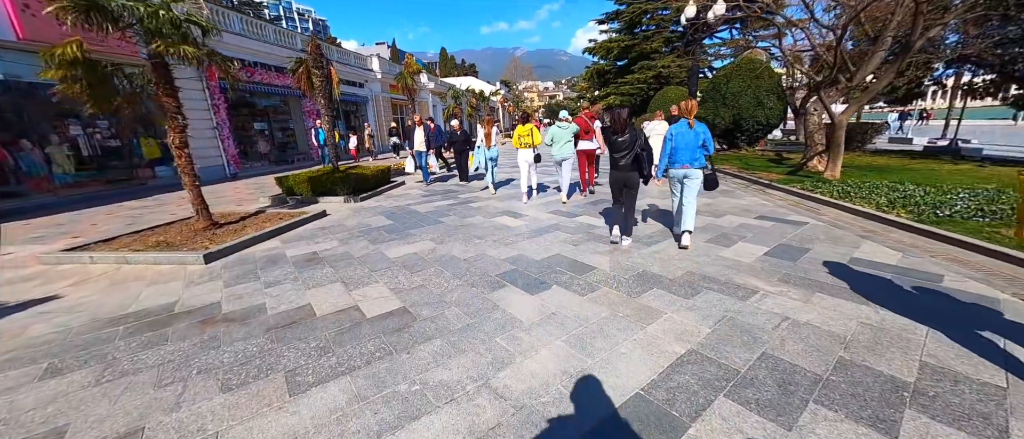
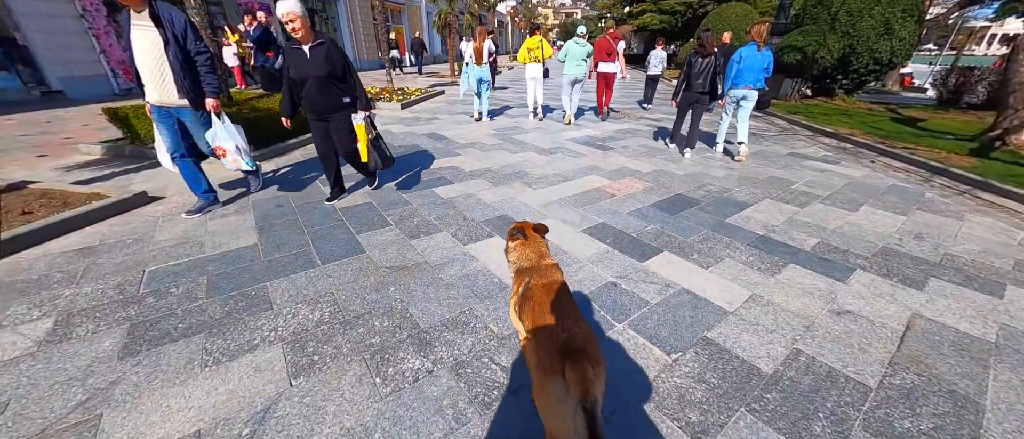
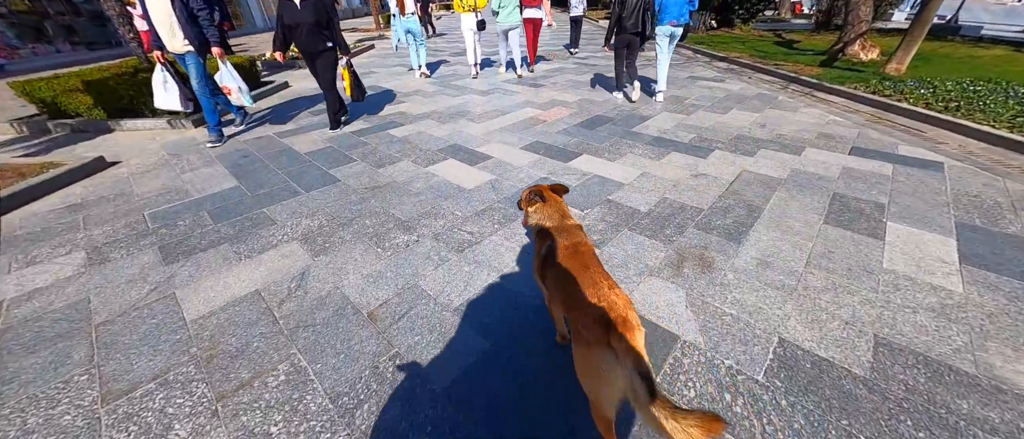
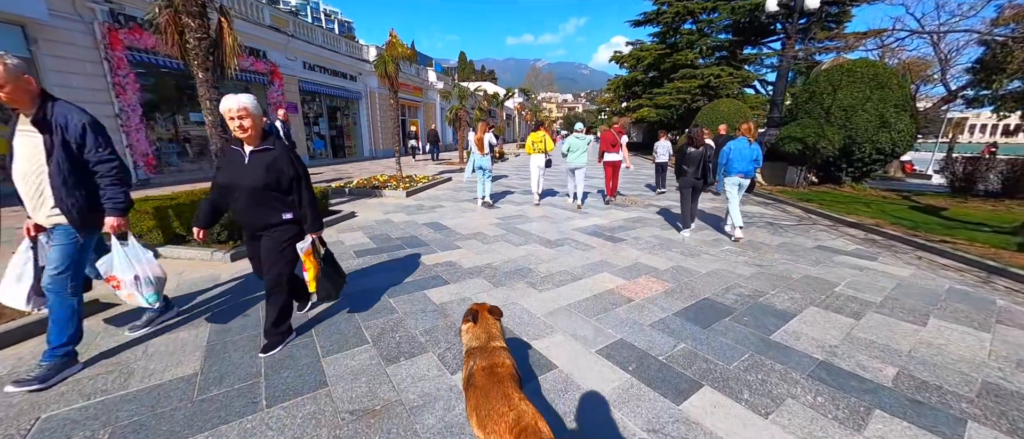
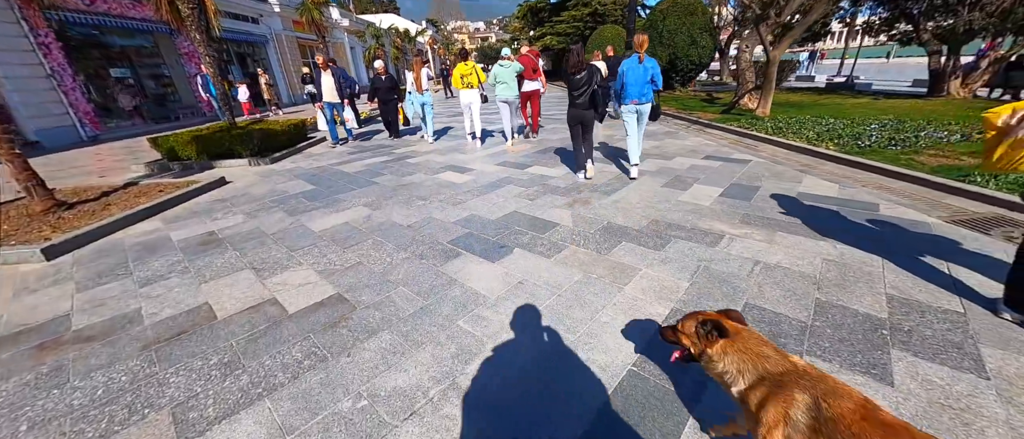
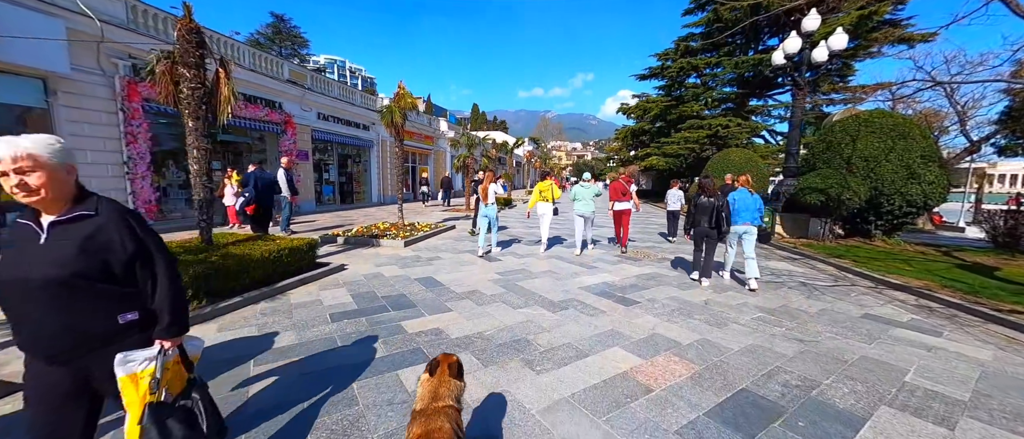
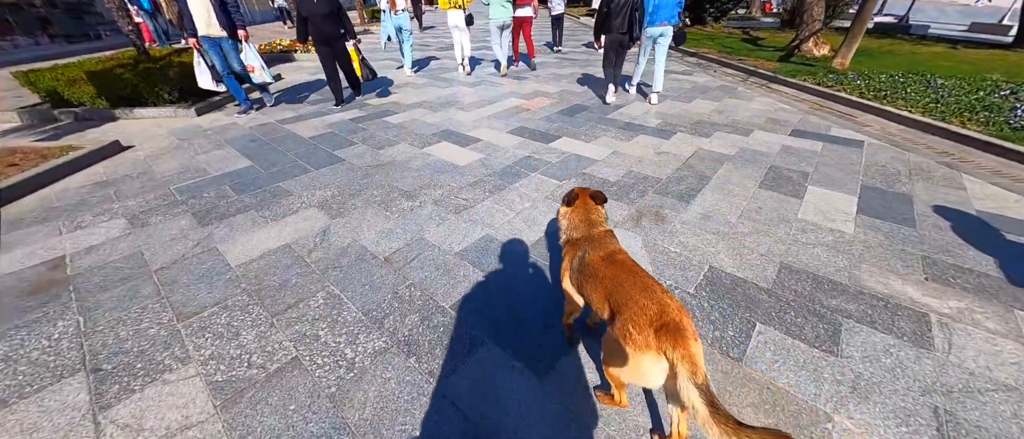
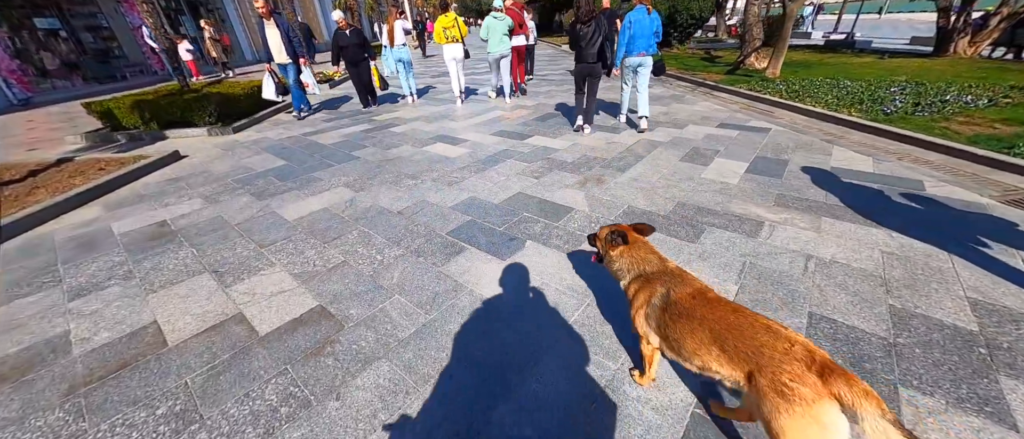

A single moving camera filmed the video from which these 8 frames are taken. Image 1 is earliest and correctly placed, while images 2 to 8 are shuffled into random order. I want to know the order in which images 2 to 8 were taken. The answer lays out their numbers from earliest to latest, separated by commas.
5, 8, 7, 3, 2, 4, 6
